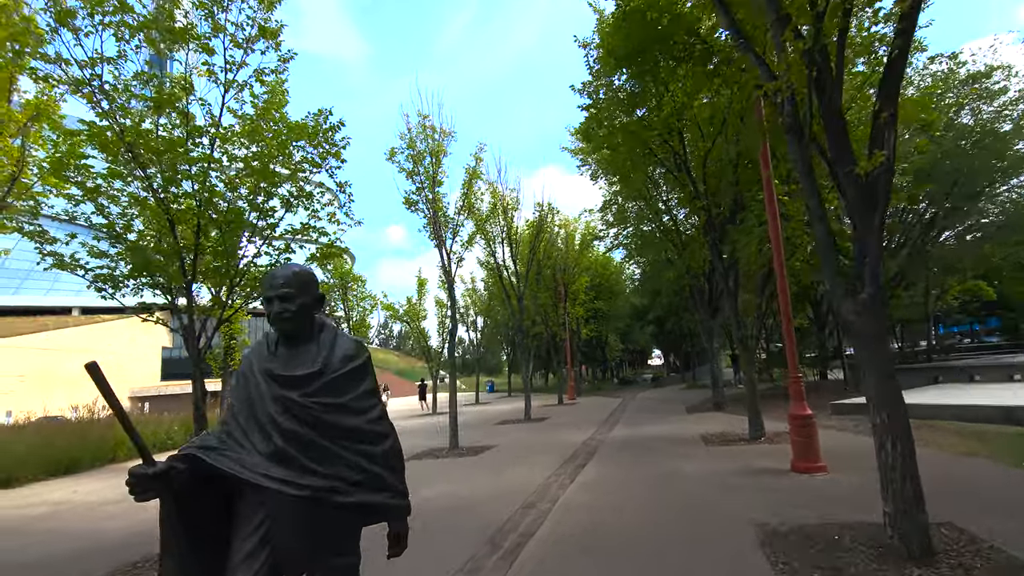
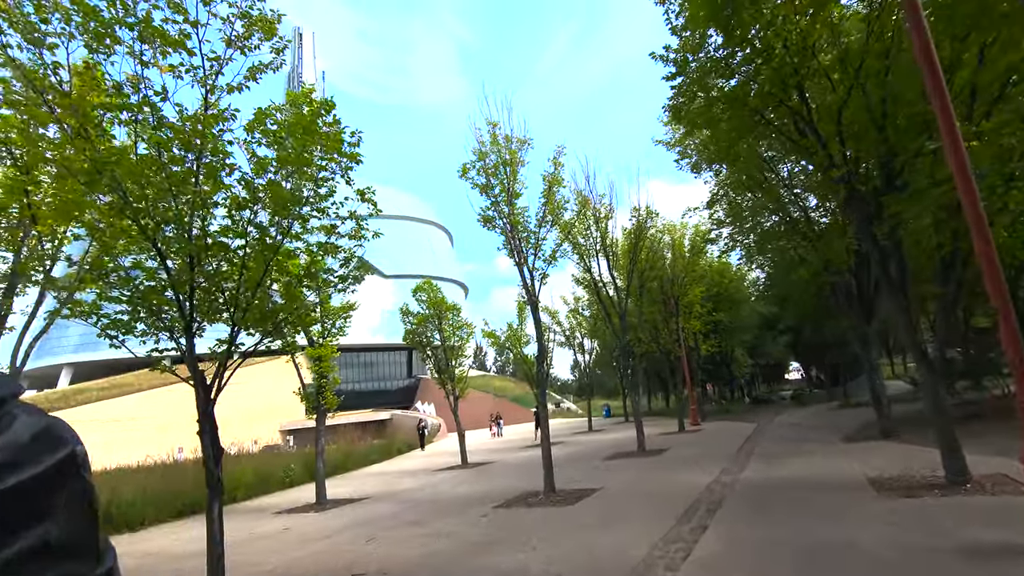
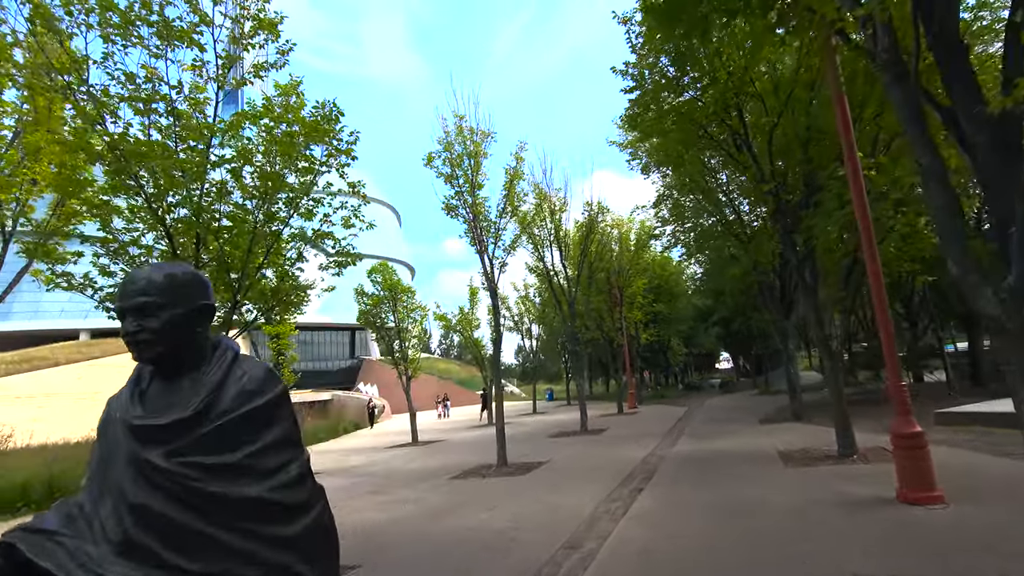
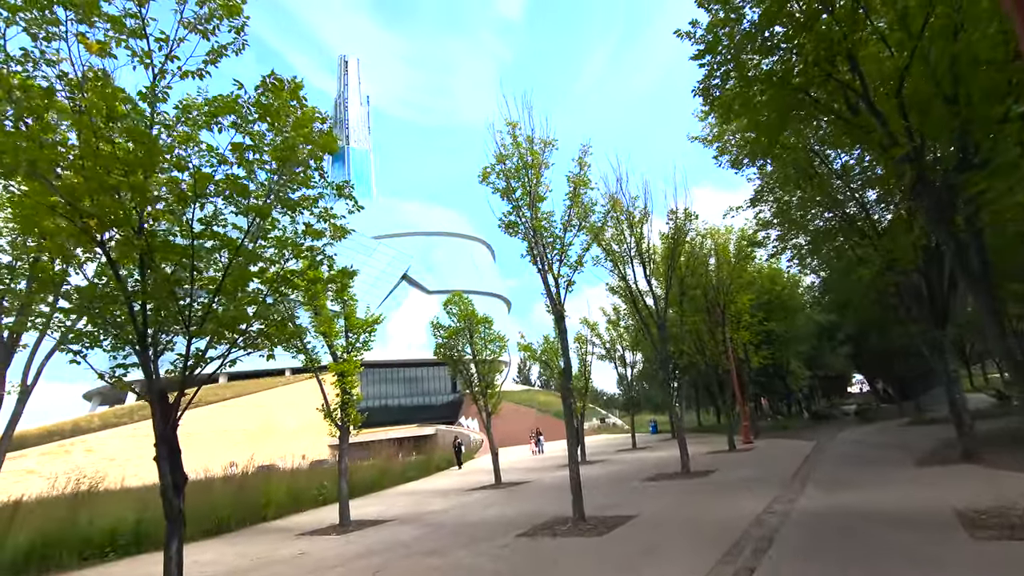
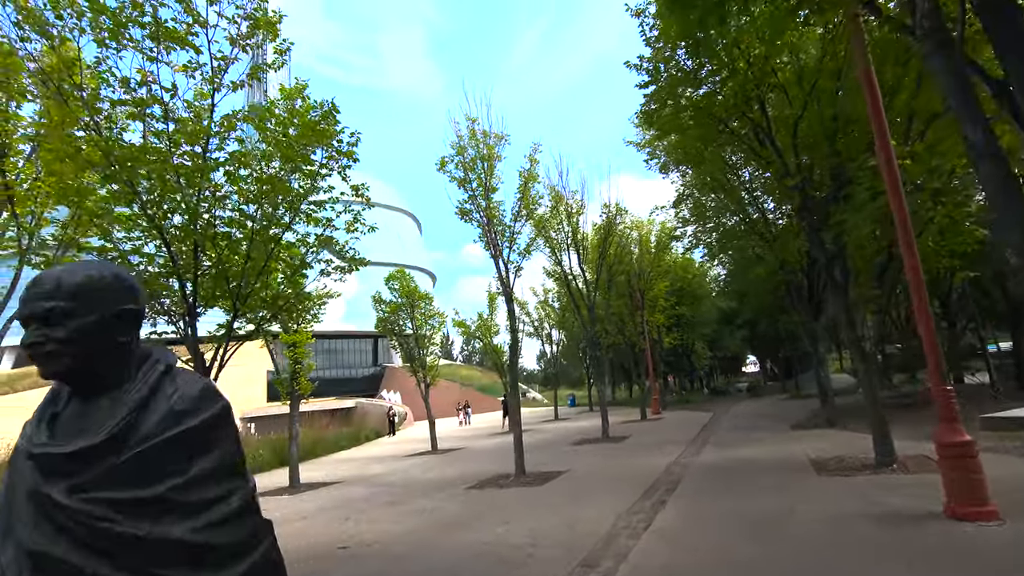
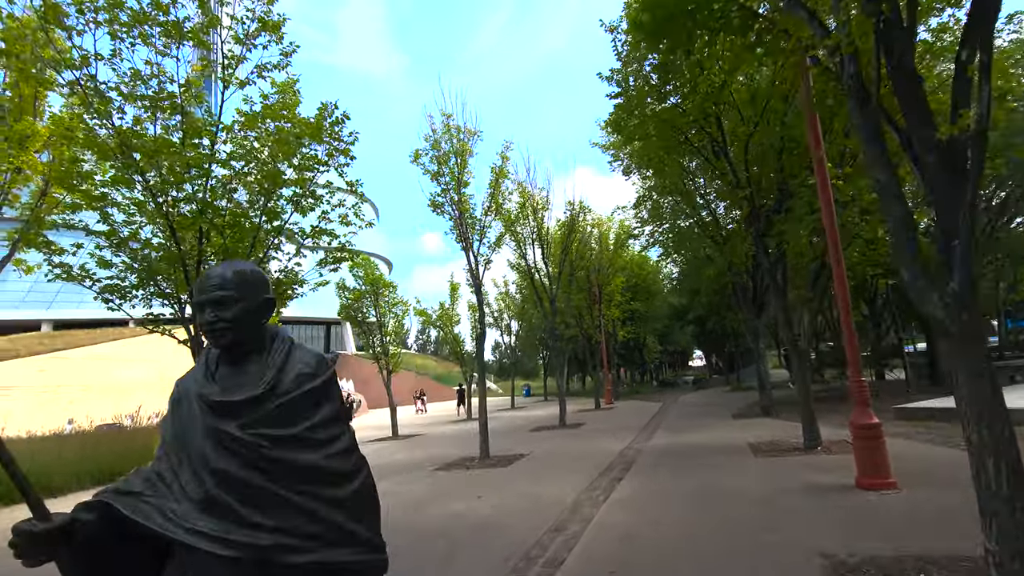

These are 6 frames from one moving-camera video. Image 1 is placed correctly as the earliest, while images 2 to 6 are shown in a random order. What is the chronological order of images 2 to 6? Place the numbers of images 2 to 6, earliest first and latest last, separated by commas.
6, 3, 5, 2, 4
